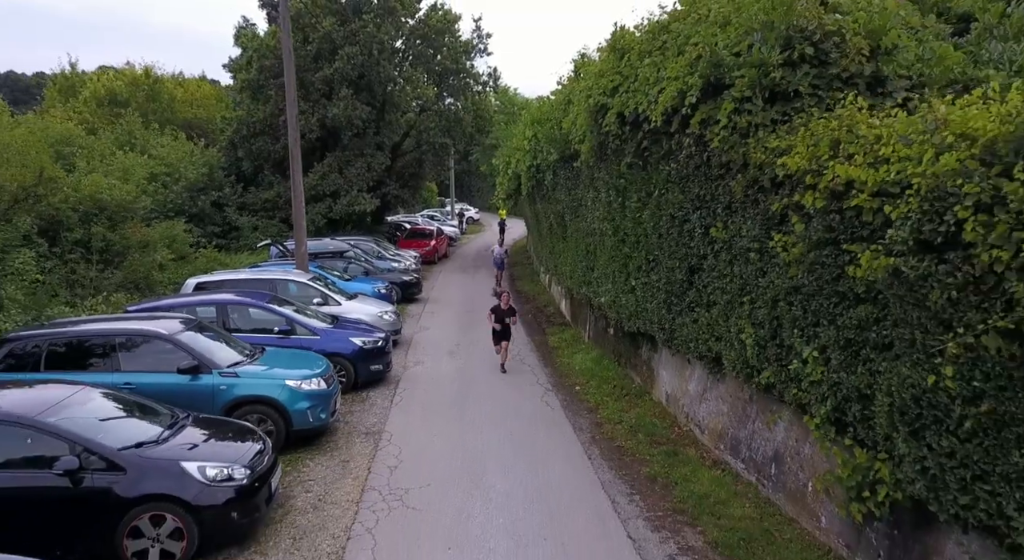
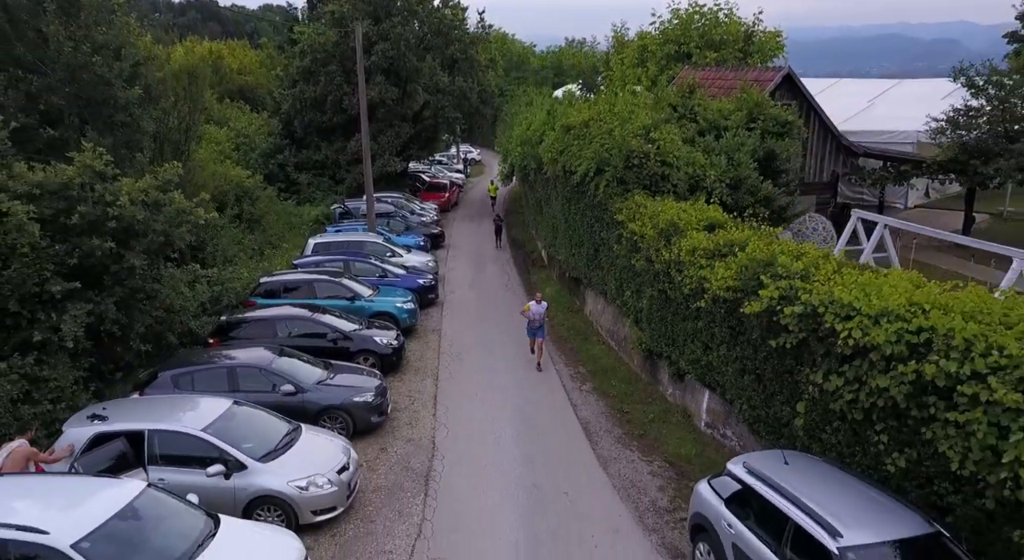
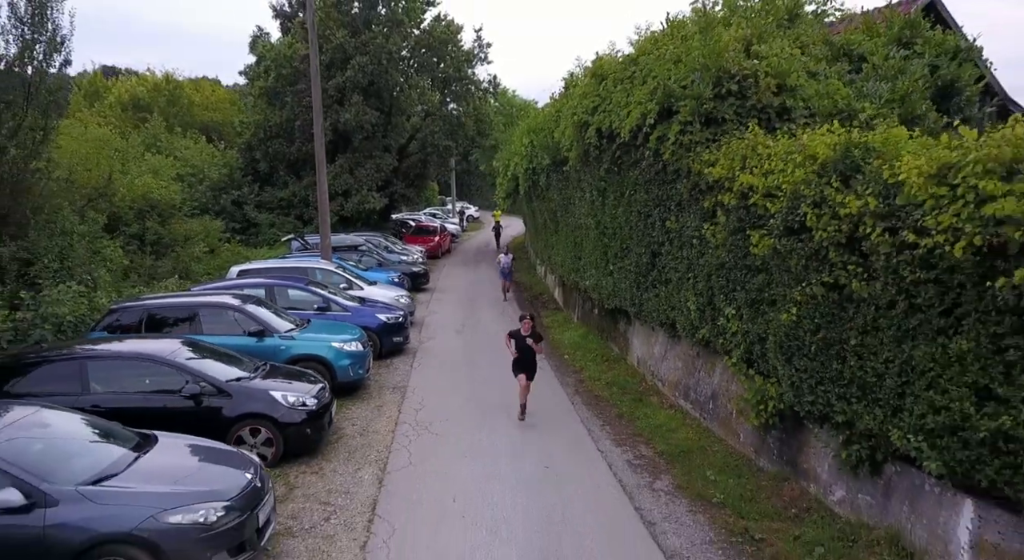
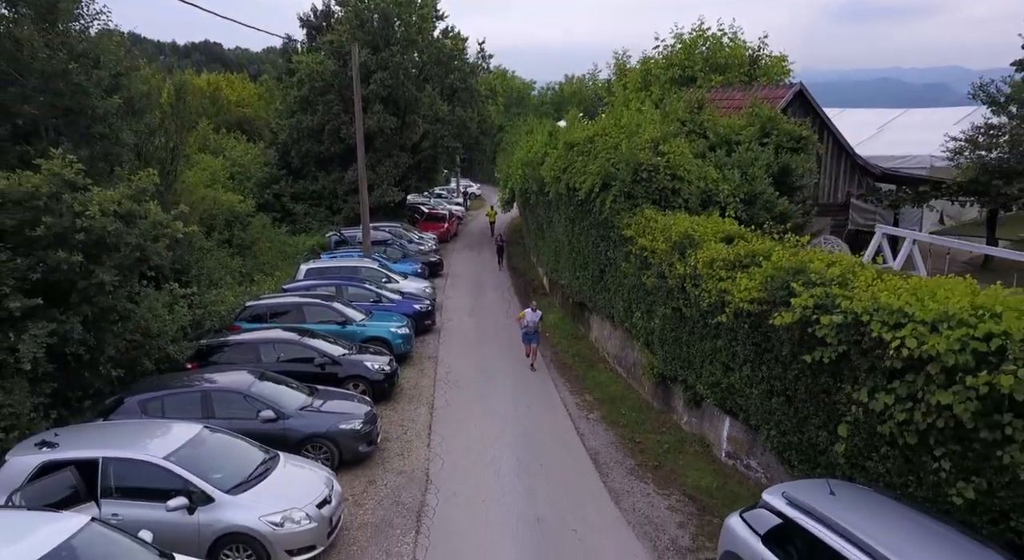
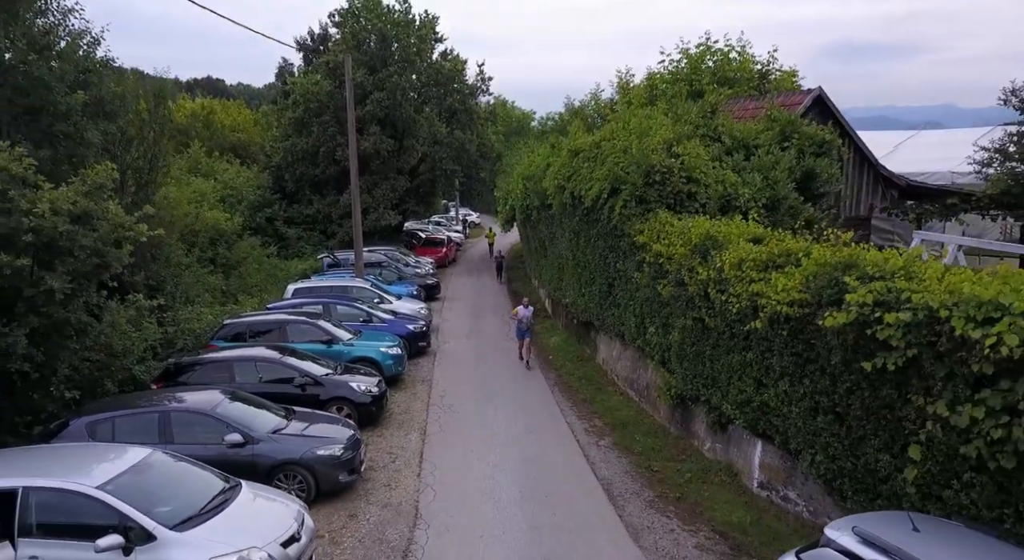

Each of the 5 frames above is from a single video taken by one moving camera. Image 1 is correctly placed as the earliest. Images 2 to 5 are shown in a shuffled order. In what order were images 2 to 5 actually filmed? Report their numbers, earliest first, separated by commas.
3, 5, 4, 2
